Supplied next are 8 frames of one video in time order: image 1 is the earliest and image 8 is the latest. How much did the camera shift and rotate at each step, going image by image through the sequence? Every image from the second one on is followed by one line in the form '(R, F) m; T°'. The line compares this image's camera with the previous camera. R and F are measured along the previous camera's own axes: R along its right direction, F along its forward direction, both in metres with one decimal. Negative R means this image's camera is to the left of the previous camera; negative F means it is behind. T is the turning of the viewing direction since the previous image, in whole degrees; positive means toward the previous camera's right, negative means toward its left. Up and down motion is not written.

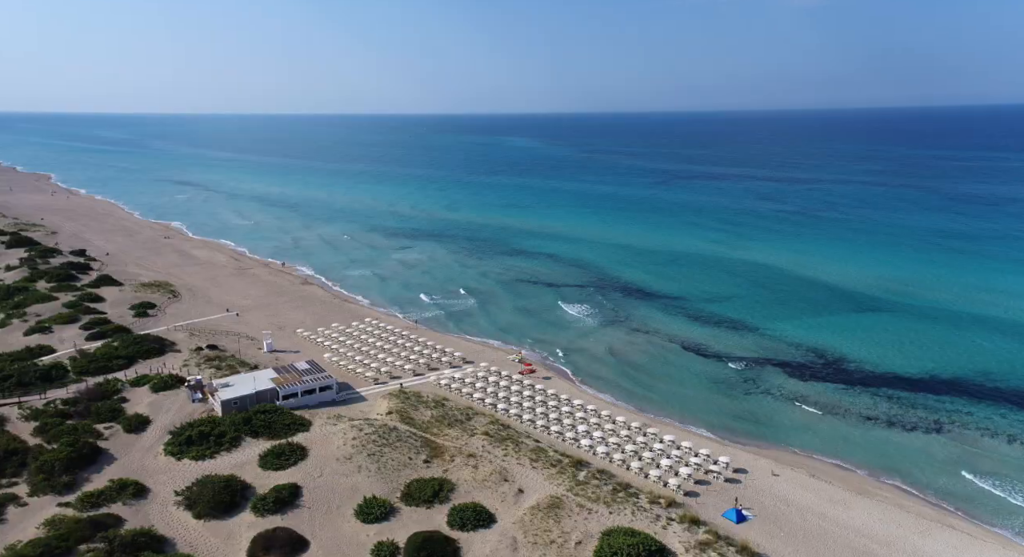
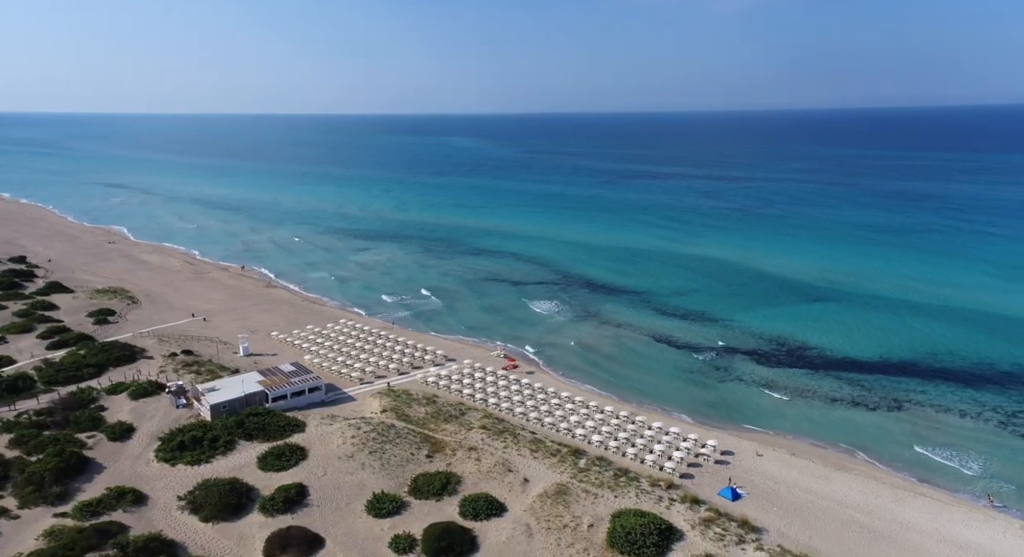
(-3.2, -1.1) m; +5°
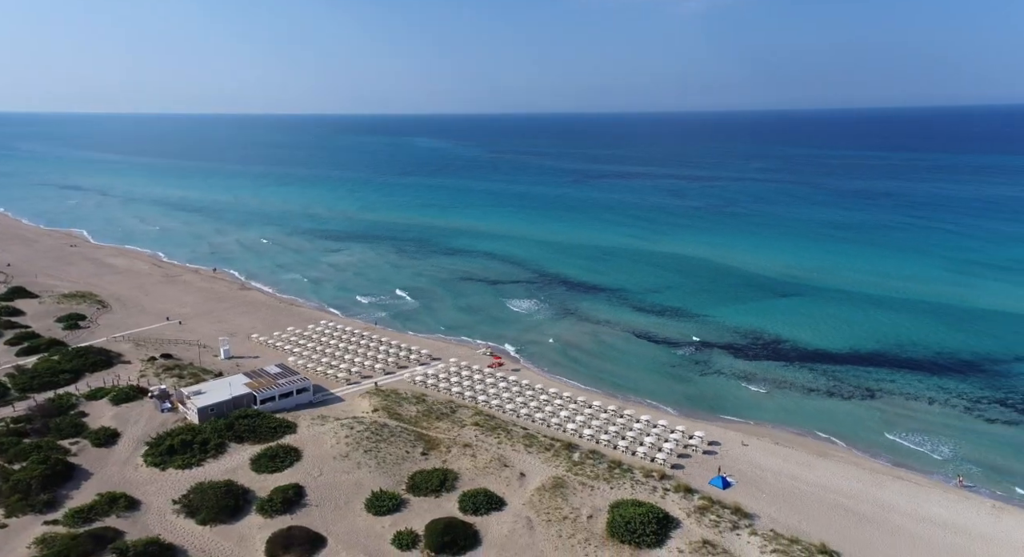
(-1.7, -0.6) m; +3°
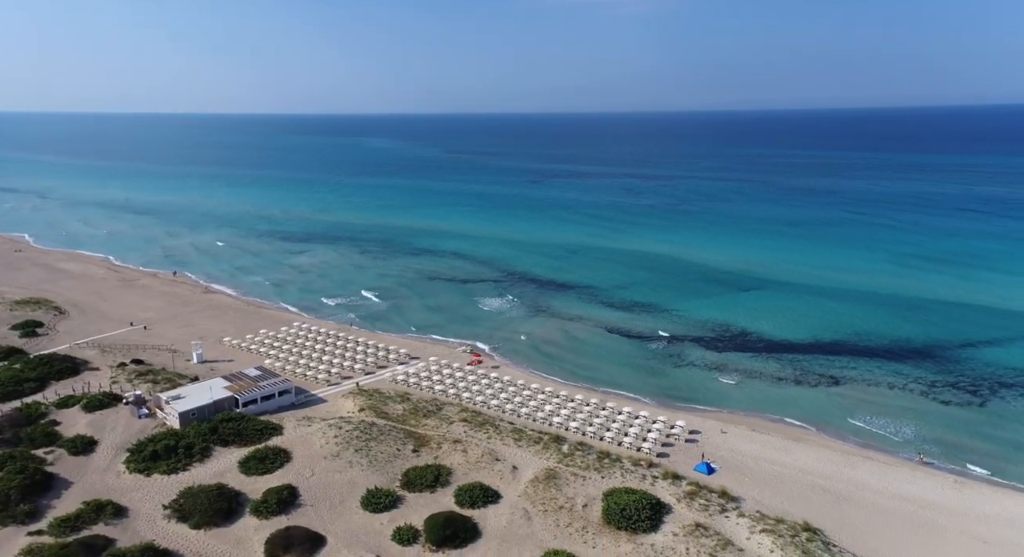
(-2.0, -0.7) m; +4°
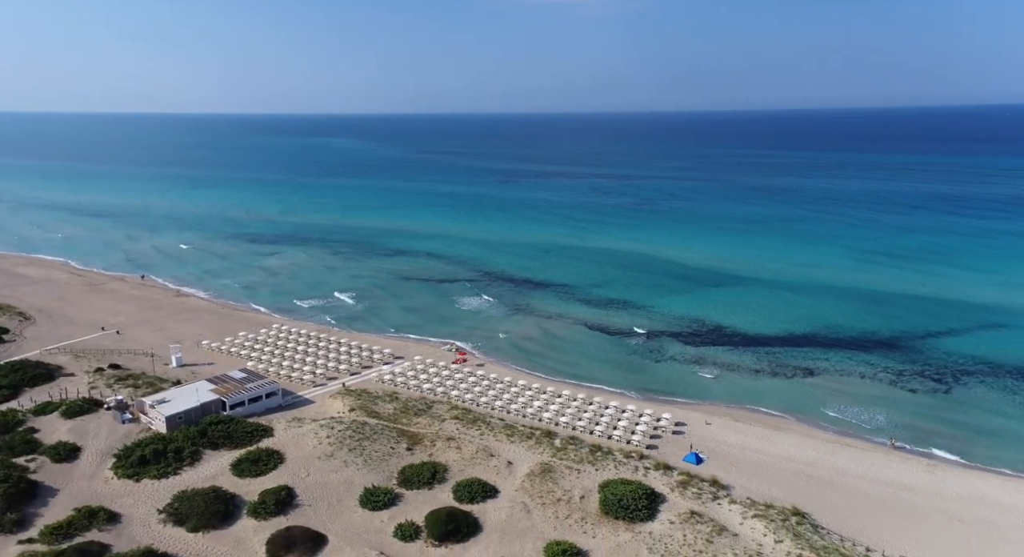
(-1.7, -0.6) m; +3°
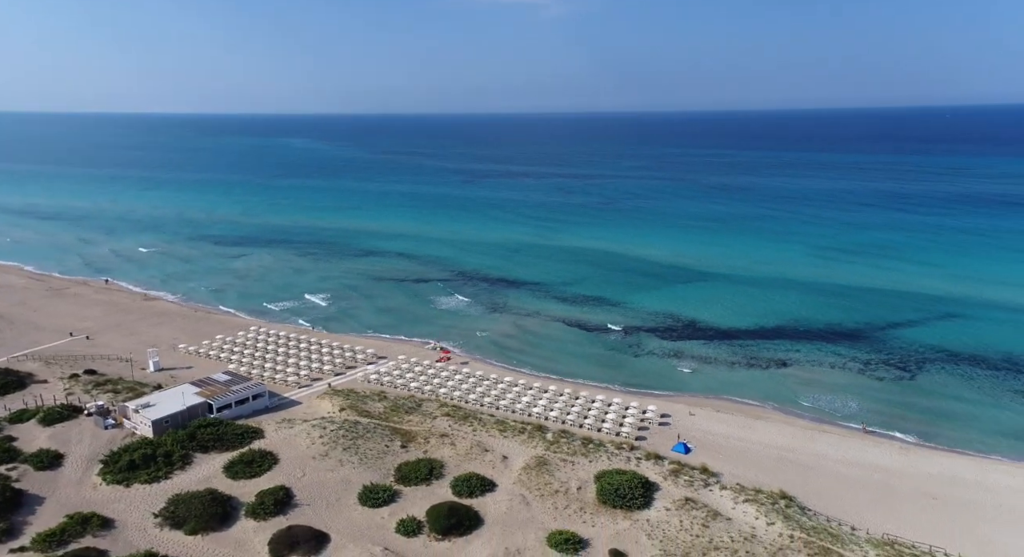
(-1.9, -0.6) m; +4°
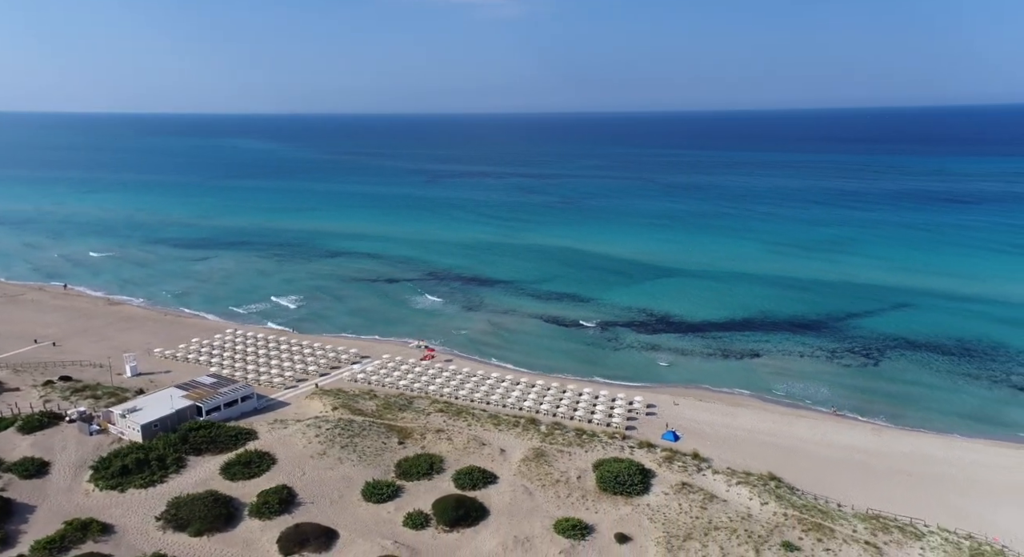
(-2.5, -0.8) m; +4°
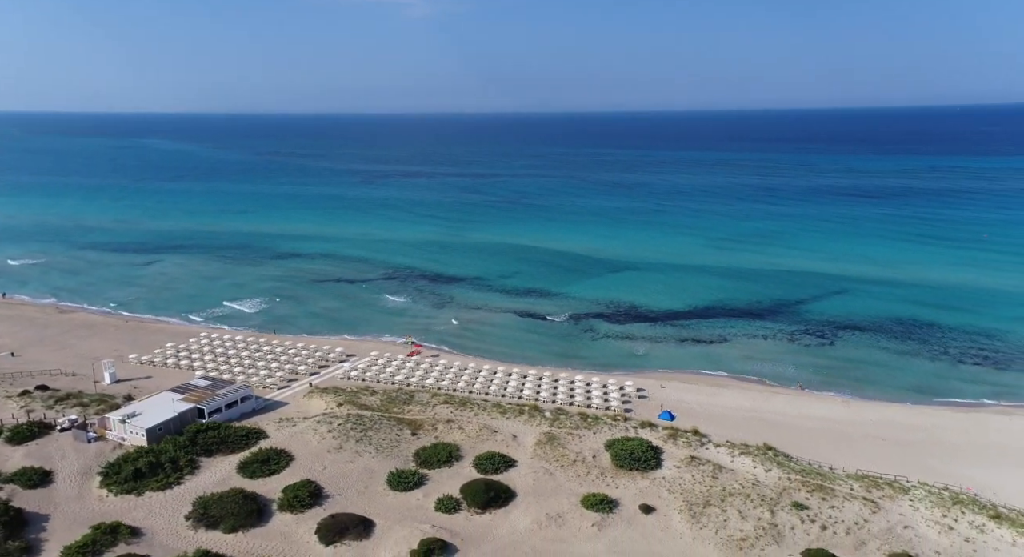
(-5.2, -1.4) m; +7°
